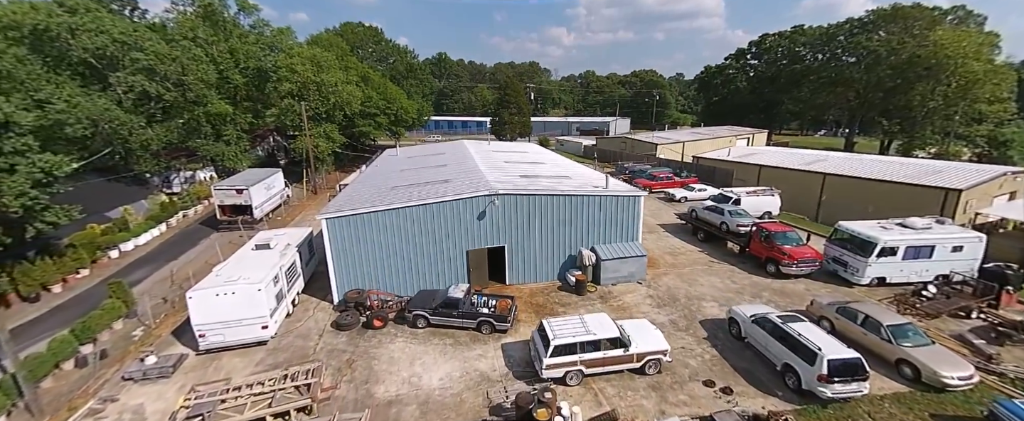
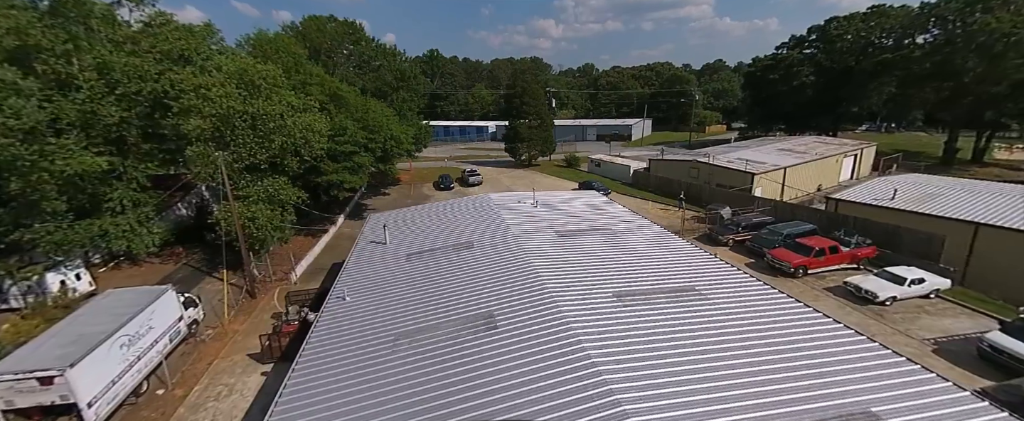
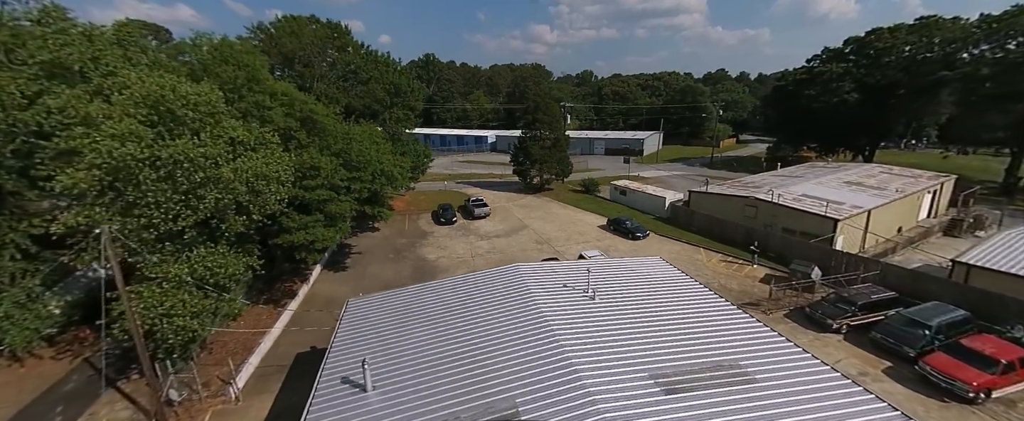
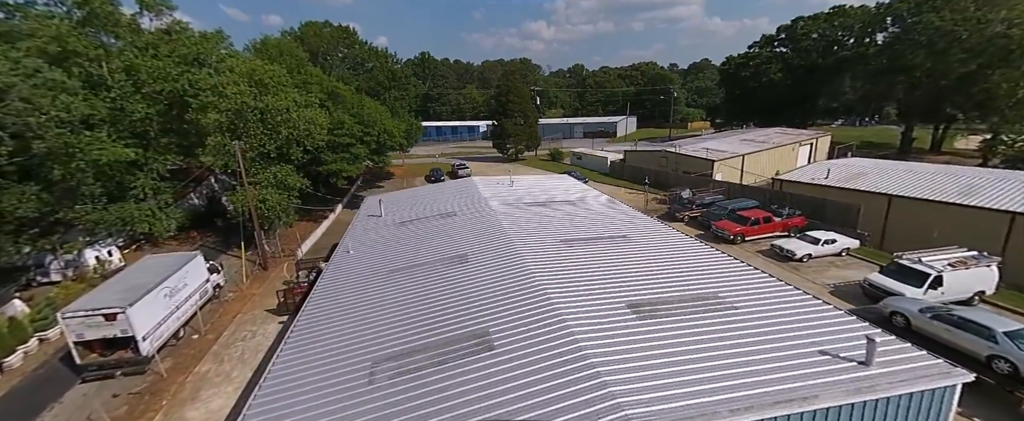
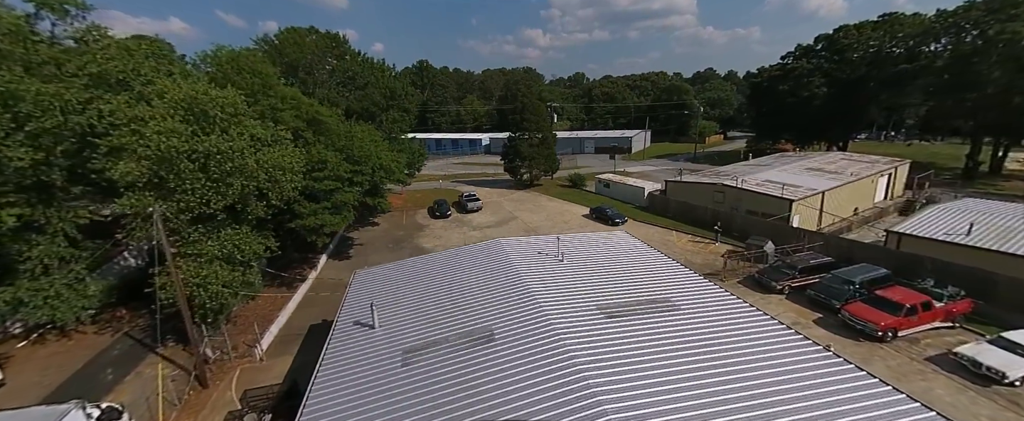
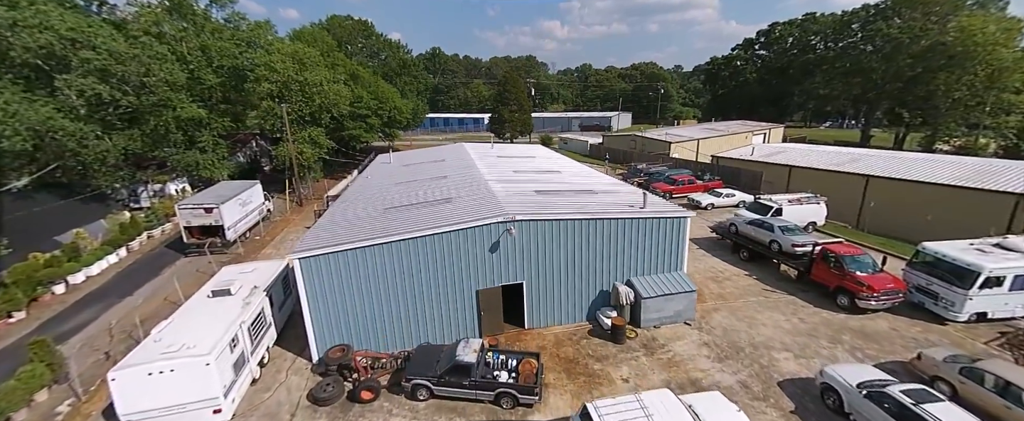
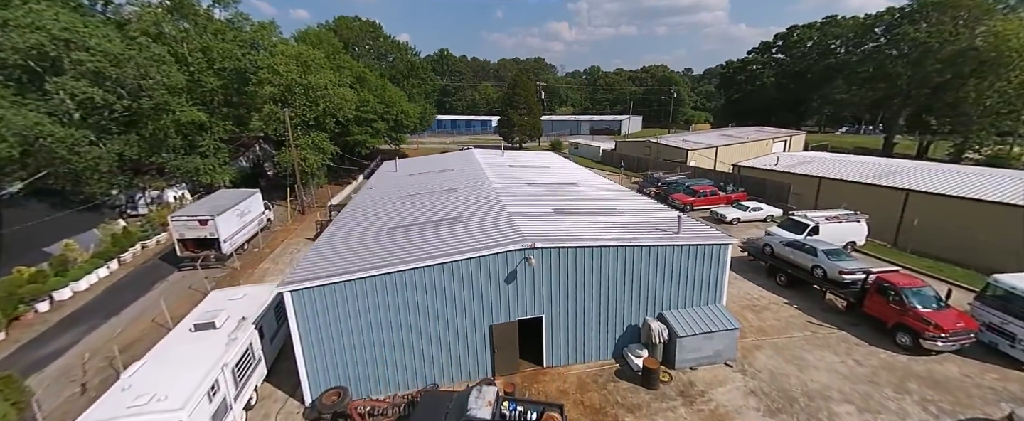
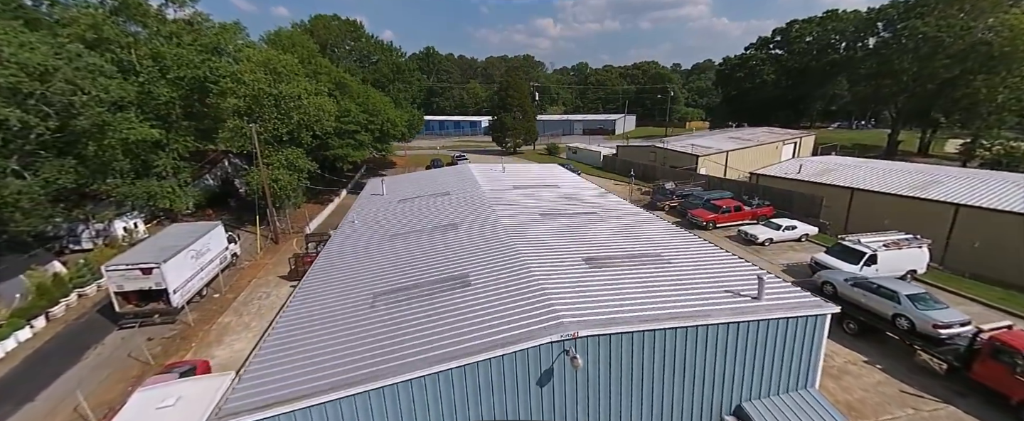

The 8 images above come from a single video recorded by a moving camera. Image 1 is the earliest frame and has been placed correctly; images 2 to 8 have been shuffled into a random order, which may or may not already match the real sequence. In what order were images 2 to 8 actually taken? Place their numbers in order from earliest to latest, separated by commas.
6, 7, 8, 4, 2, 5, 3
